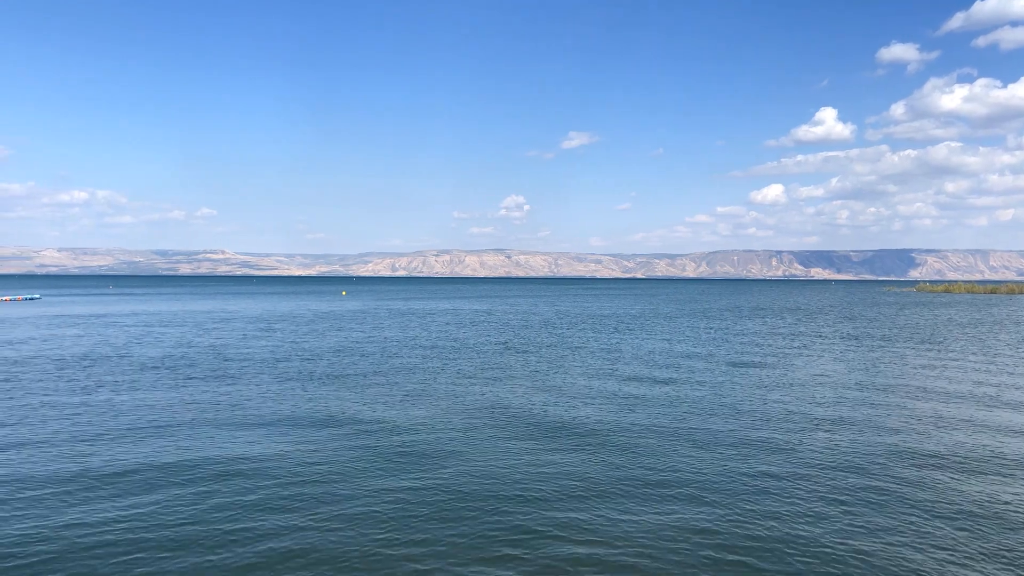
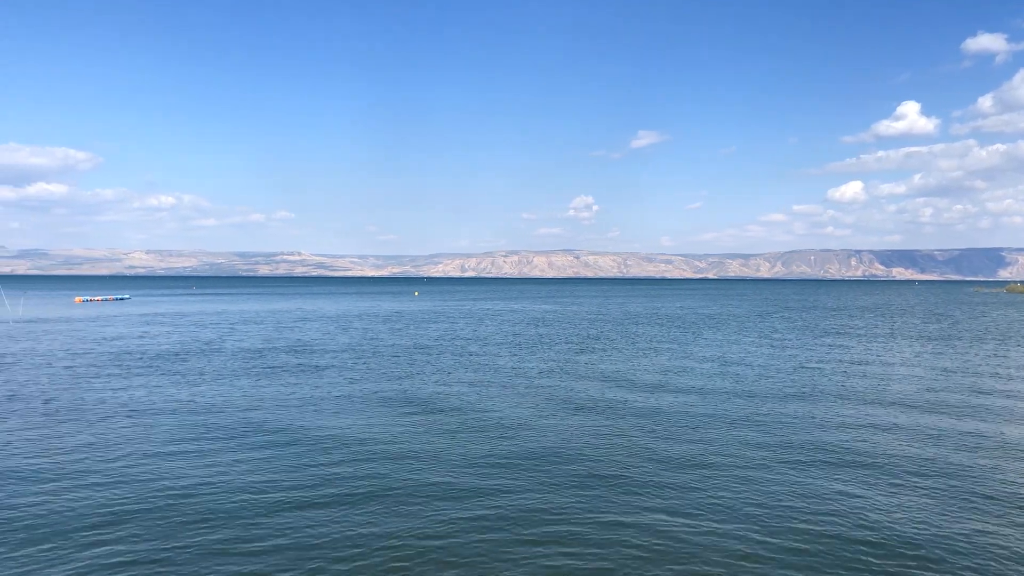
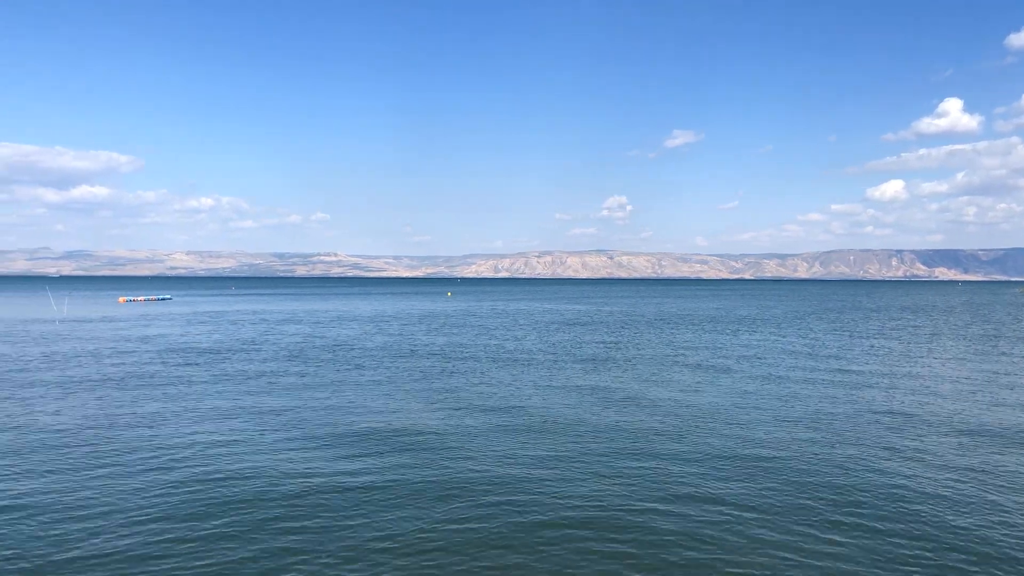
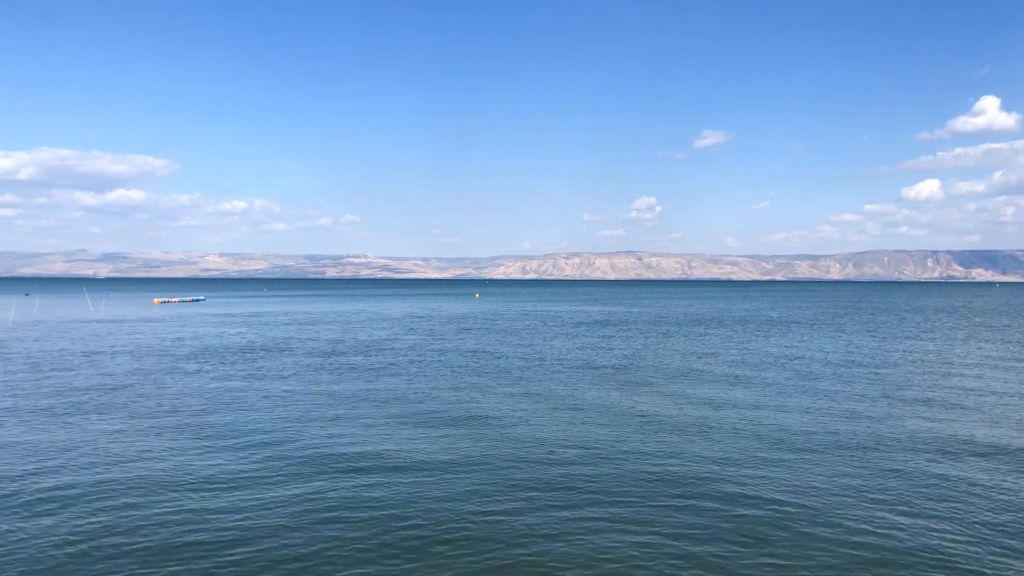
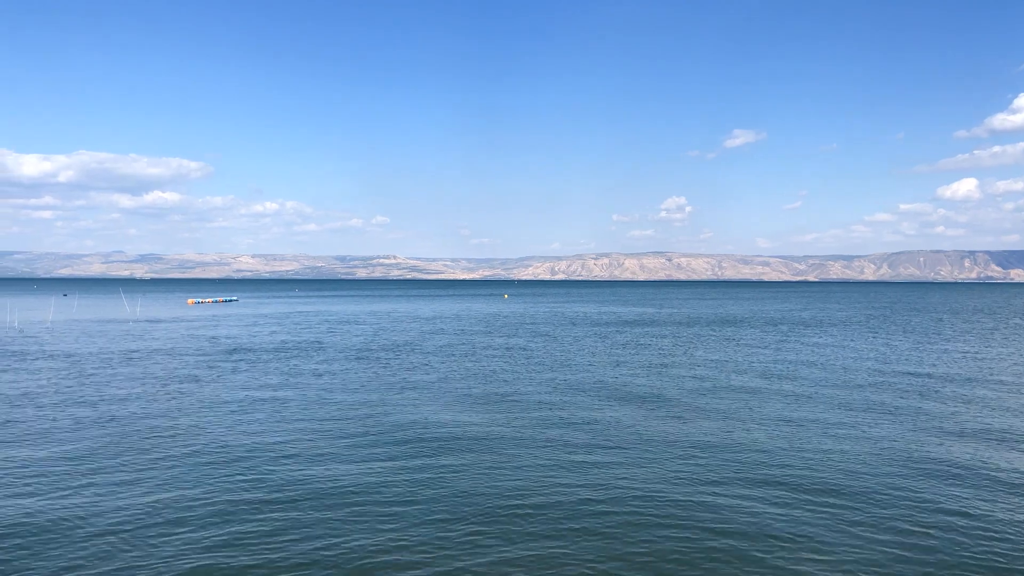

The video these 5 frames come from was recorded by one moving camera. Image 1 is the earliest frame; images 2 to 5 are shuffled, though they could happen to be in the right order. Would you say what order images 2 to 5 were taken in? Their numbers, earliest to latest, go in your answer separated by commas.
2, 3, 4, 5
